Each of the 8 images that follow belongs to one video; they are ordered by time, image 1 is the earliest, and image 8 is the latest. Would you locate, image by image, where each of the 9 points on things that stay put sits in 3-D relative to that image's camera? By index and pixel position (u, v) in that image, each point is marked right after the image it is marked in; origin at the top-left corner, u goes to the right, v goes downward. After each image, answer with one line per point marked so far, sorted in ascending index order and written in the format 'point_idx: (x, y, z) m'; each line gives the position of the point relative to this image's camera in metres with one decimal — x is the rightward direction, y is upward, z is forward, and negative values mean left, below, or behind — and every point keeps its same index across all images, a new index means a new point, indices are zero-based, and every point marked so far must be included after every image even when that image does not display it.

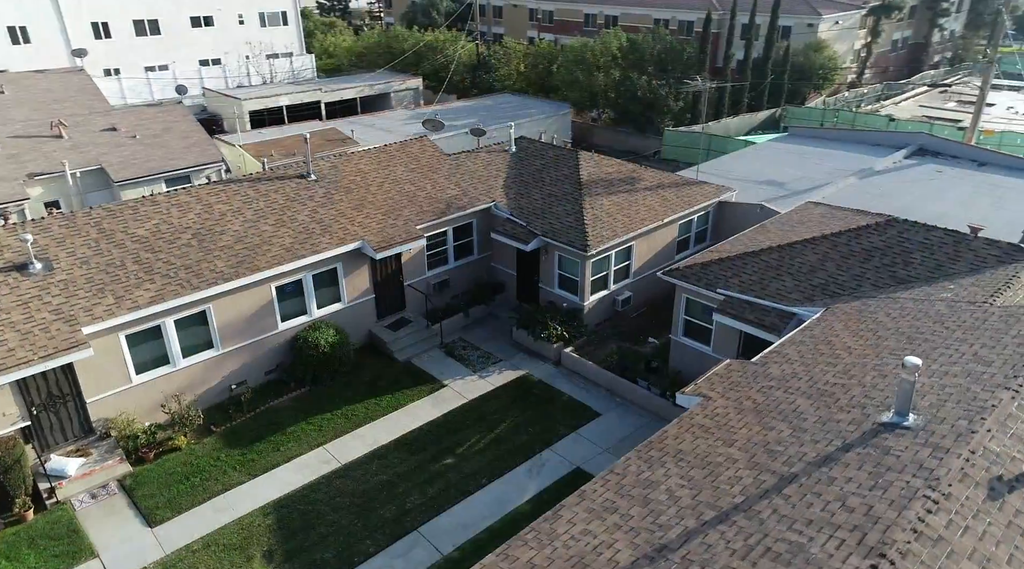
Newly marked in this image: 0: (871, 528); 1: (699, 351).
0: (+3.6, -2.5, +7.2) m
1: (+4.3, -1.6, +16.7) m
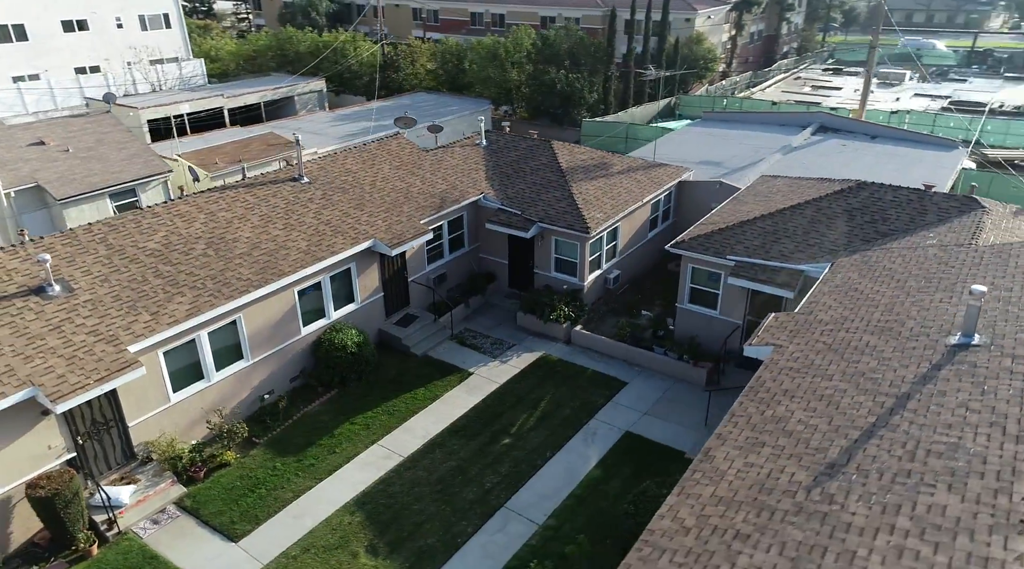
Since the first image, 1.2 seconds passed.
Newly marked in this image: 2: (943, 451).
0: (+6.1, -1.7, +8.8) m
1: (+4.9, -0.8, +18.2) m
2: (+5.1, -2.0, +8.5) m
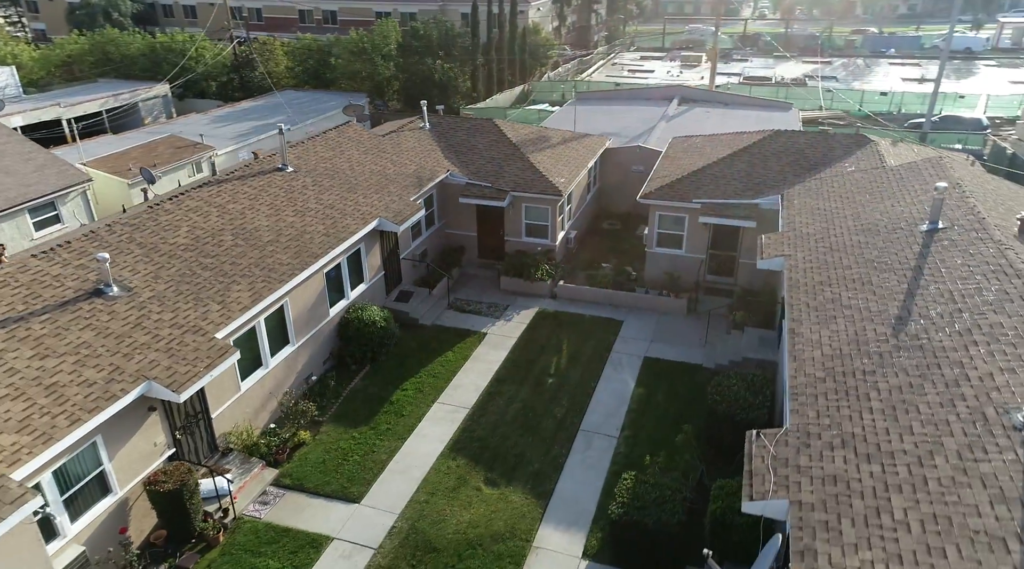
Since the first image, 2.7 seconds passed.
0: (+8.5, +0.3, +12.3) m
1: (+4.8, +0.9, +21.1) m
2: (+7.7, -0.2, +11.8) m
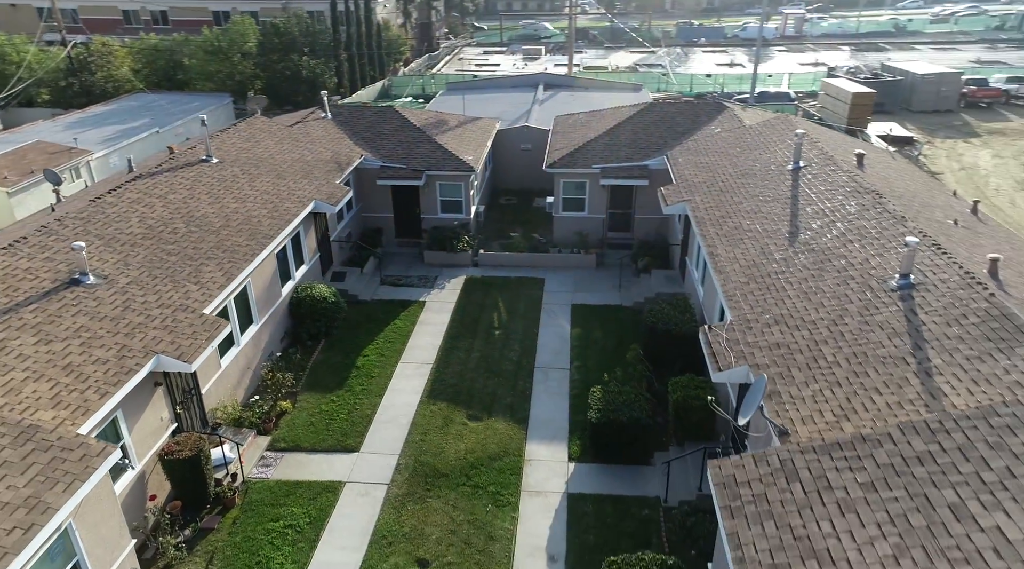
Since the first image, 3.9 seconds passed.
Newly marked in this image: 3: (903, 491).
0: (+7.7, +2.1, +16.0) m
1: (+2.2, +2.2, +23.8) m
2: (+7.1, +1.6, +15.3) m
3: (+4.1, -2.1, +7.6) m
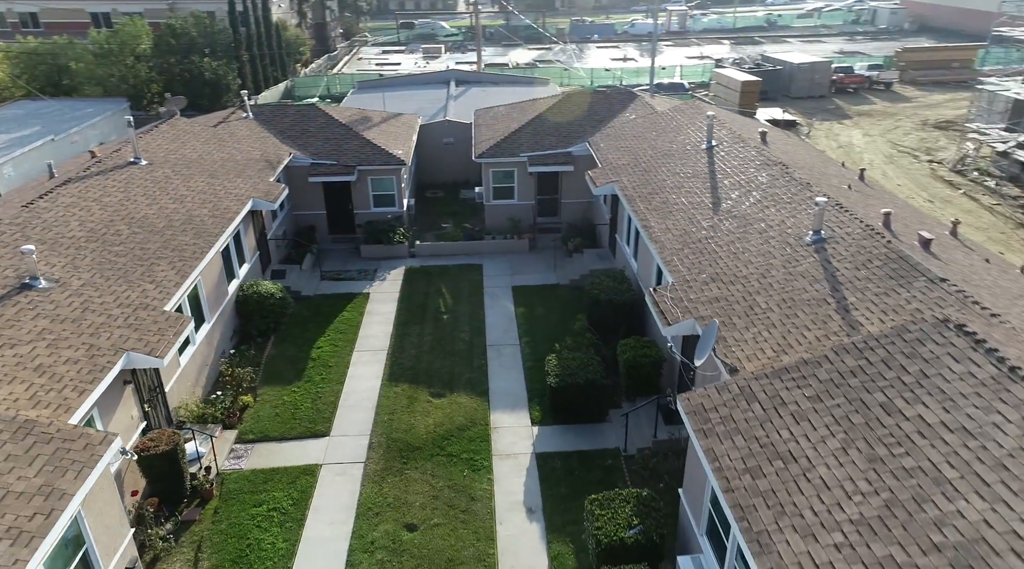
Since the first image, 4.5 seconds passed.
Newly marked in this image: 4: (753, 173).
0: (+6.3, +3.0, +17.8) m
1: (-0.1, +2.8, +24.9) m
2: (+5.9, +2.5, +17.1) m
3: (+4.2, -1.4, +9.1) m
4: (+5.9, +2.7, +17.5) m
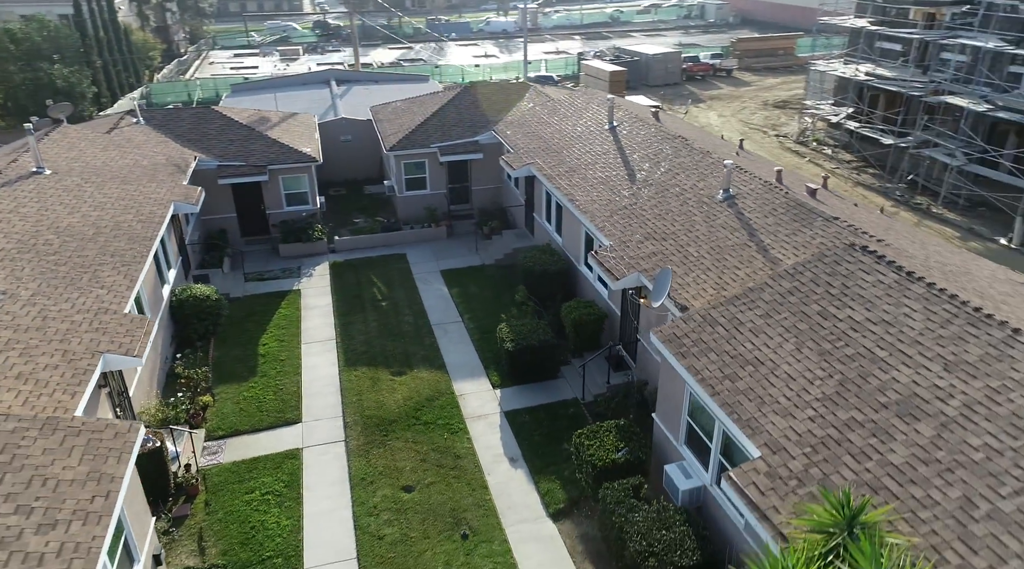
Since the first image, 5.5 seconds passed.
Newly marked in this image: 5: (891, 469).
0: (+4.3, +4.1, +20.1) m
1: (-3.3, +3.2, +25.8) m
2: (+4.0, +3.5, +19.3) m
3: (+4.3, -0.4, +11.1) m
4: (+4.0, +3.8, +19.7) m
5: (+4.4, -2.1, +8.2) m
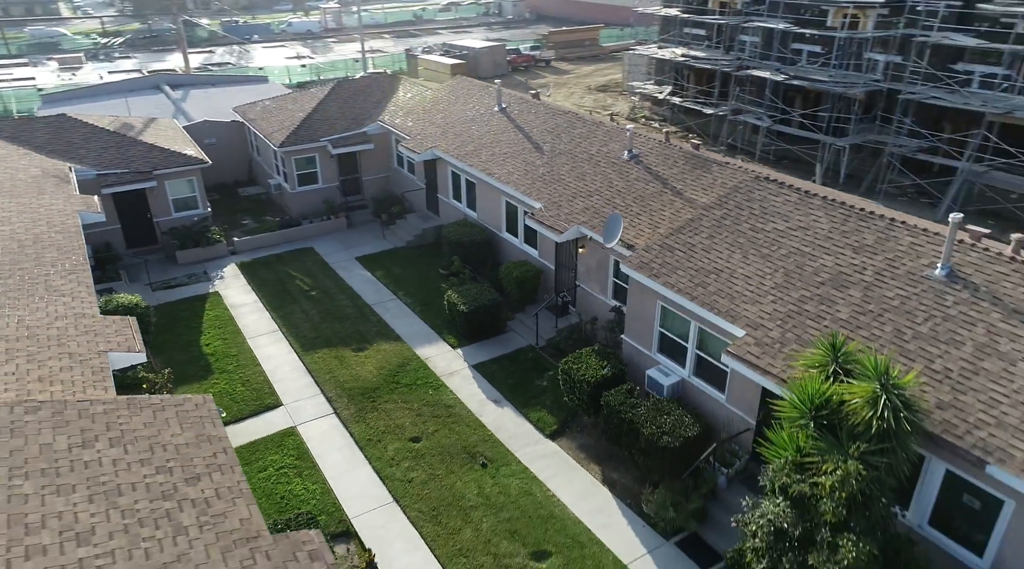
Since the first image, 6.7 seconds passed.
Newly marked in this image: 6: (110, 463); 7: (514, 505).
0: (+1.3, +5.4, +22.7) m
1: (-7.3, +3.5, +26.2) m
2: (+1.4, +4.8, +21.8) m
3: (+4.2, +1.0, +14.1) m
4: (+1.2, +5.0, +22.3) m
5: (+5.3, -0.6, +11.4) m
6: (-4.8, -2.1, +8.6) m
7: (0.0, -4.0, +12.9) m
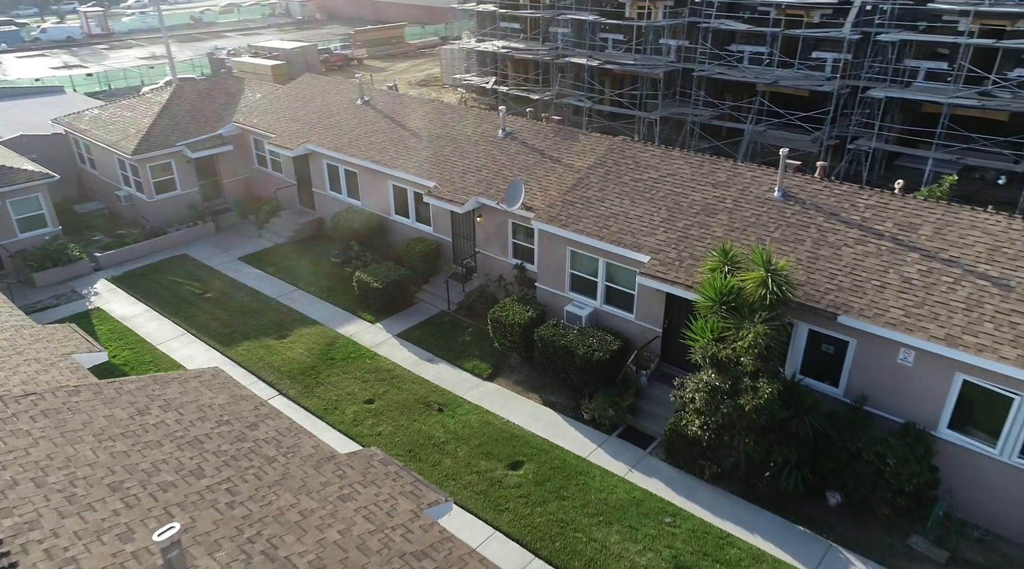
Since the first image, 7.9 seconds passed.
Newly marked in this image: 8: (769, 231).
0: (-3.2, +6.2, +24.5) m
1: (-12.2, +3.1, +25.7) m
2: (-2.9, +5.6, +23.7) m
3: (+2.4, +2.4, +17.1) m
4: (-3.2, +5.8, +24.1) m
5: (+4.3, +1.0, +14.7) m
6: (-4.5, -1.8, +9.4) m
7: (-0.7, -3.1, +14.9) m
8: (+5.3, +1.1, +14.6) m
